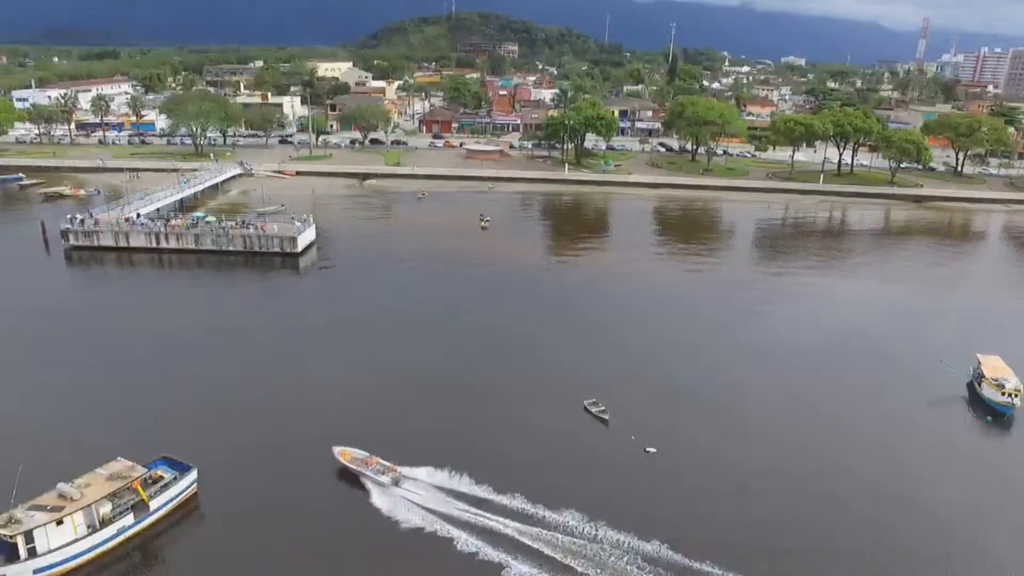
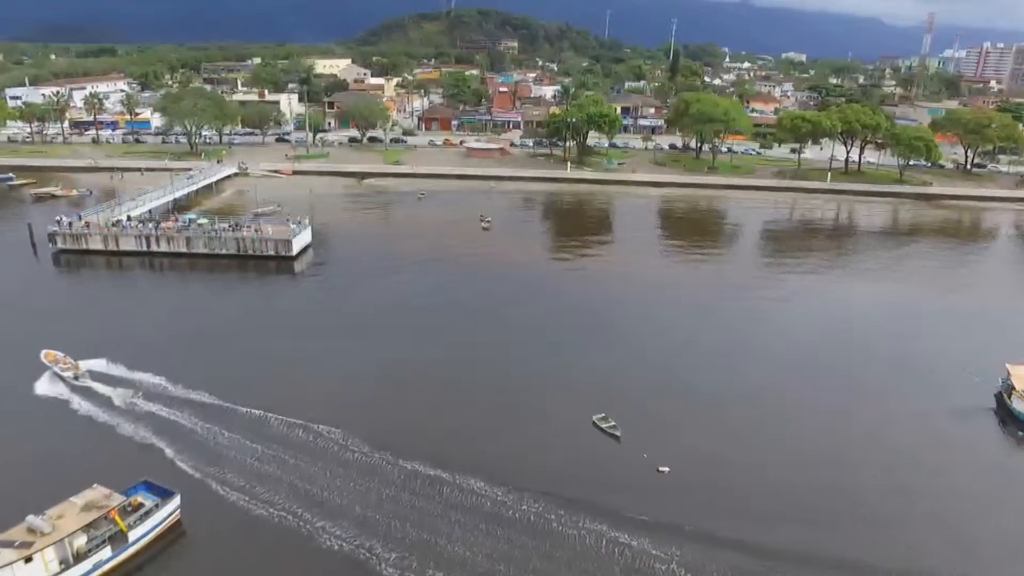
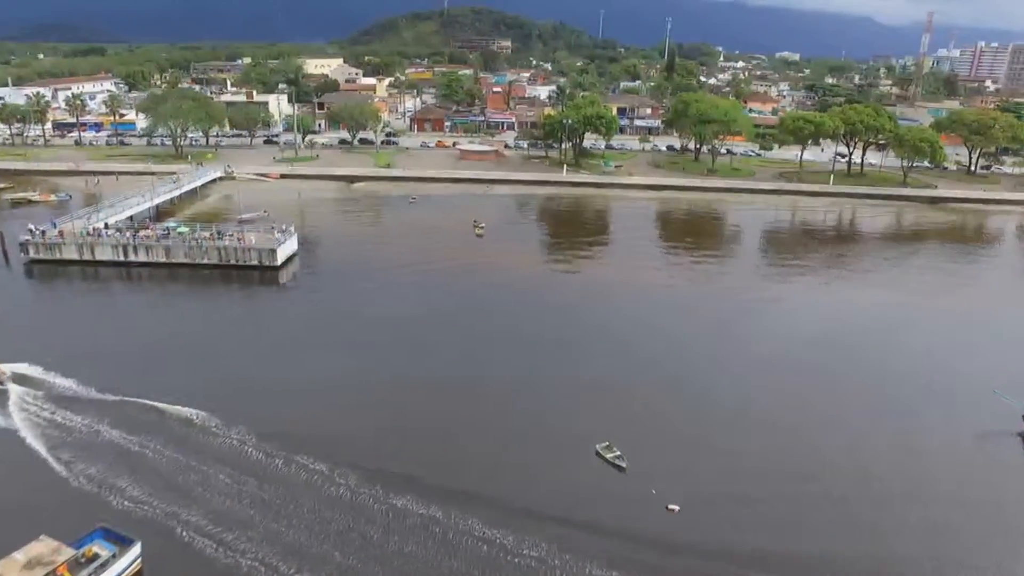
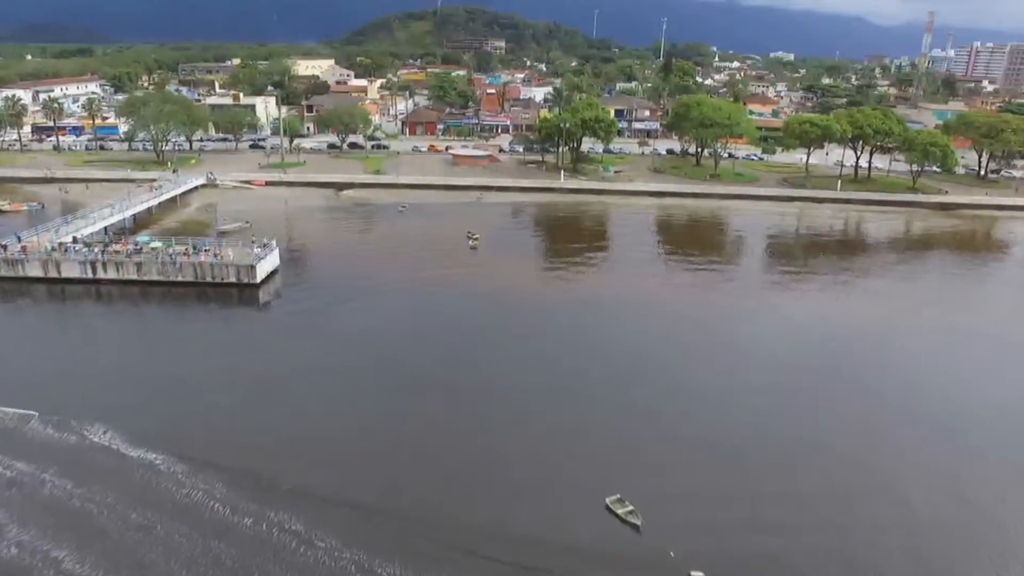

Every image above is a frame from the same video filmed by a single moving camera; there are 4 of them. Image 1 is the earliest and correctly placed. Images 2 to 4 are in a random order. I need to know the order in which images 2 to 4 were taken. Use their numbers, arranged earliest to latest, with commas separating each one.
2, 3, 4
